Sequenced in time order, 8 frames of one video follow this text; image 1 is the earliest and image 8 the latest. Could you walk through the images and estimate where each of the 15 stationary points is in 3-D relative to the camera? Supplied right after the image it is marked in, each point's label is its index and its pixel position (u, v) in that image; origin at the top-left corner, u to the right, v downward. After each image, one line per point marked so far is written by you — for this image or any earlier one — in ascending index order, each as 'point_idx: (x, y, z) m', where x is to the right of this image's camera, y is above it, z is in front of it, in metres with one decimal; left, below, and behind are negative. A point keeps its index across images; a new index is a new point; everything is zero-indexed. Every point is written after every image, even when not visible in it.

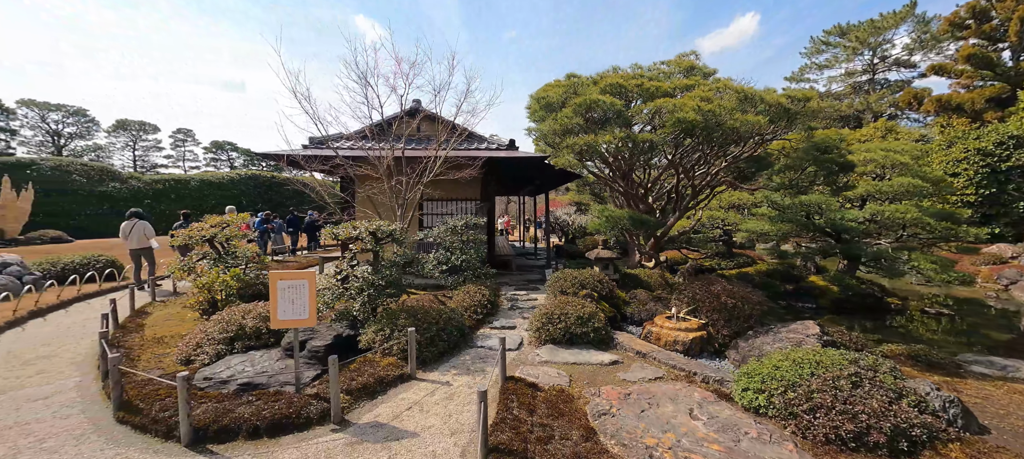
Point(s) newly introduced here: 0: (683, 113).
0: (+2.5, +1.7, +6.0) m
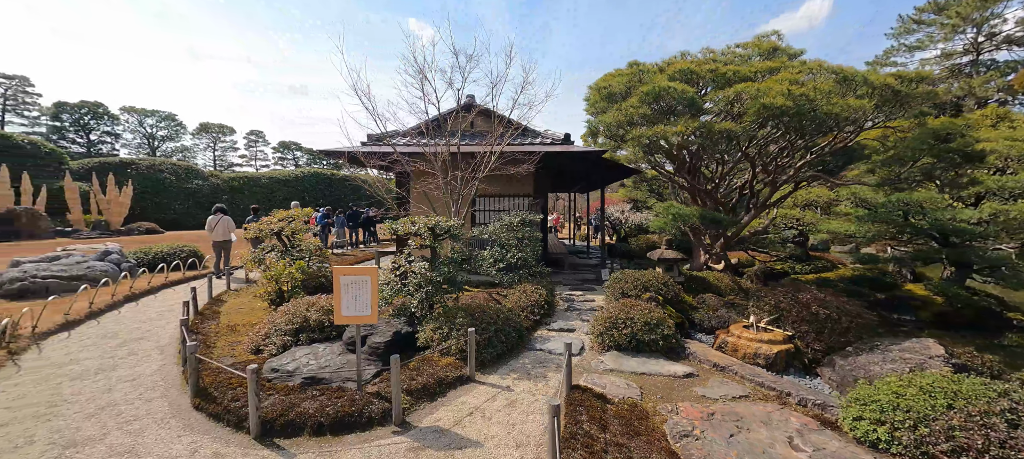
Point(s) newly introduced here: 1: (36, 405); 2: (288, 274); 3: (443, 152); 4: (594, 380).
0: (+3.4, +1.7, +5.4) m
1: (-5.0, -1.8, +4.4) m
2: (-4.4, -0.9, +8.2) m
3: (-1.4, +1.6, +8.7) m
4: (+0.8, -1.5, +4.2) m
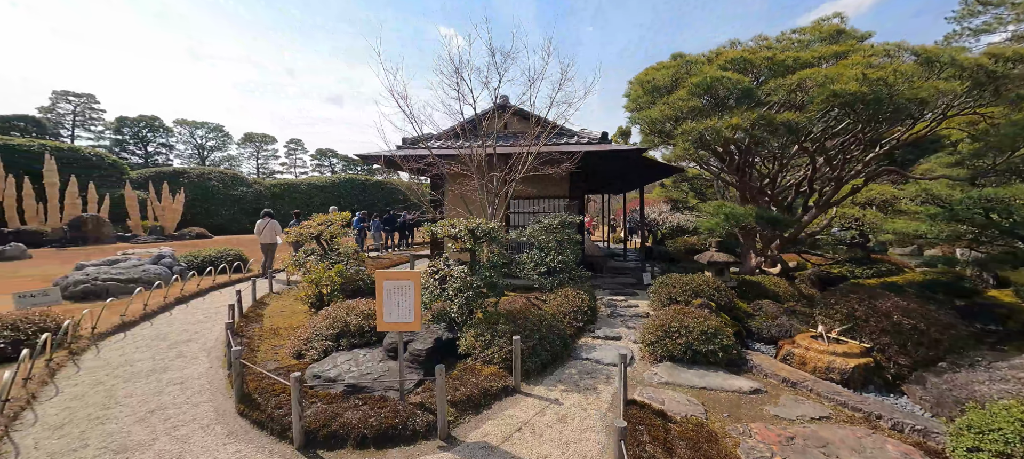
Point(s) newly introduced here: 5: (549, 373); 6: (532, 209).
0: (+3.9, +1.7, +4.9) m
1: (-4.5, -1.9, +4.5) m
2: (-3.7, -1.0, +8.2) m
3: (-0.7, +1.6, +8.6) m
4: (+1.3, -1.6, +3.9) m
5: (+0.4, -1.6, +4.7) m
6: (+0.5, +0.5, +9.8) m
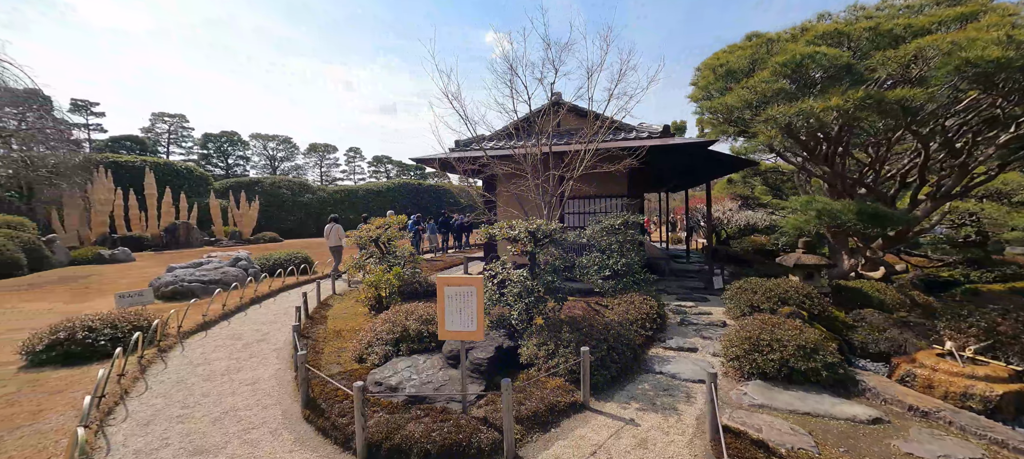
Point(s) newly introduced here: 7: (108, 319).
0: (+4.5, +1.7, +4.1) m
1: (-3.8, -2.0, +4.7) m
2: (-2.5, -1.0, +8.3) m
3: (+0.5, +1.5, +8.3) m
4: (+1.9, -1.6, +3.4) m
5: (+1.1, -1.6, +4.3) m
6: (+1.8, +0.5, +9.4) m
7: (-6.1, -1.3, +6.3) m
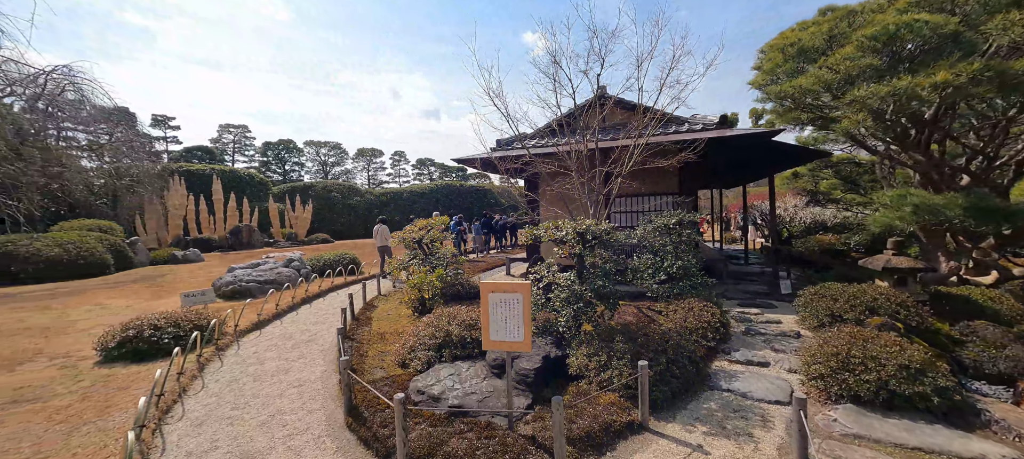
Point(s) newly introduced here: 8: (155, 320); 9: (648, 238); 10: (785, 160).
0: (+4.9, +1.7, +3.3) m
1: (-3.3, -2.0, +4.7) m
2: (-1.7, -1.1, +8.2) m
3: (+1.3, +1.5, +7.9) m
4: (+2.3, -1.5, +2.9) m
5: (+1.6, -1.6, +3.9) m
6: (+2.7, +0.5, +8.9) m
7: (-5.4, -1.4, +6.6) m
8: (-5.5, -1.4, +6.4) m
9: (+2.1, -0.1, +6.3) m
10: (+6.1, +1.5, +9.2) m
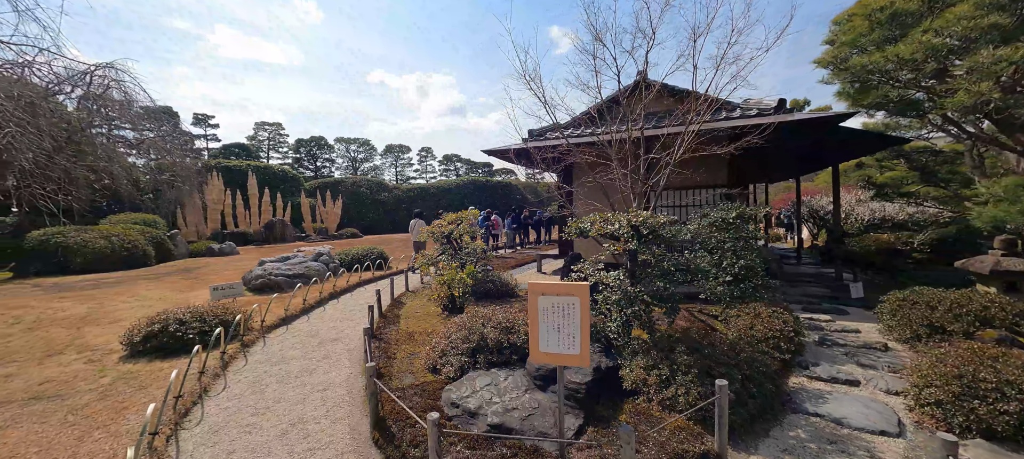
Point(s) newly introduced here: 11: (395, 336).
0: (+5.3, +1.8, +2.4) m
1: (-2.8, -1.9, +4.4) m
2: (-1.0, -0.9, +7.8) m
3: (+2.0, +1.6, +7.3) m
4: (+2.6, -1.5, +2.2) m
5: (+2.0, -1.6, +3.2) m
6: (+3.4, +0.6, +8.2) m
7: (-4.8, -1.3, +6.3) m
8: (-5.0, -1.3, +6.2) m
9: (+2.6, -0.1, +5.6) m
10: (+6.8, +1.6, +8.2) m
11: (-1.8, -1.6, +6.2) m
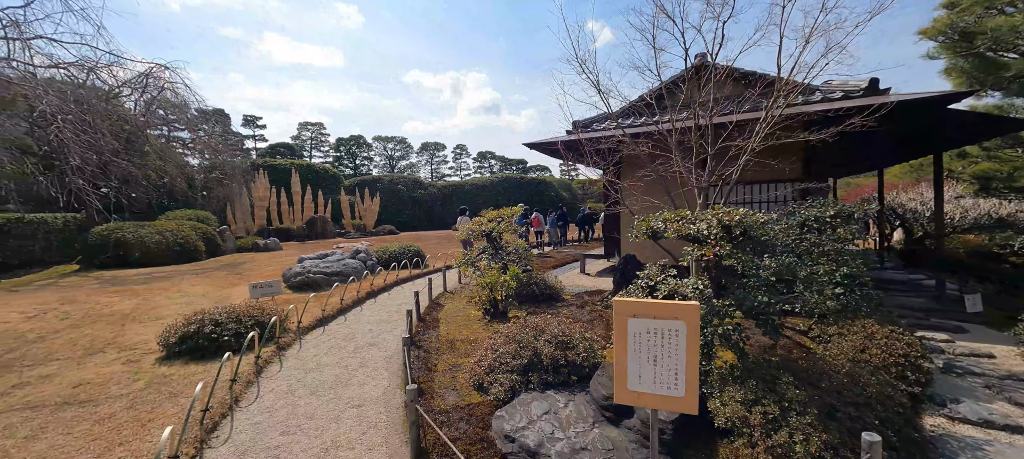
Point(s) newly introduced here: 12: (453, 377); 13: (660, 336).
0: (+5.7, +1.7, +1.4) m
1: (-2.3, -1.9, +4.0) m
2: (-0.2, -0.9, +7.2) m
3: (+2.7, +1.6, +6.5) m
4: (+2.9, -1.5, +1.4) m
5: (+2.4, -1.6, +2.5) m
6: (+4.3, +0.6, +7.2) m
7: (-4.1, -1.2, +6.1) m
8: (-4.3, -1.2, +6.0) m
9: (+3.2, -0.1, +4.8) m
10: (+7.6, +1.6, +7.0) m
11: (-1.1, -1.6, +5.7) m
12: (-0.7, -1.6, +4.5) m
13: (+0.8, -0.5, +2.1) m
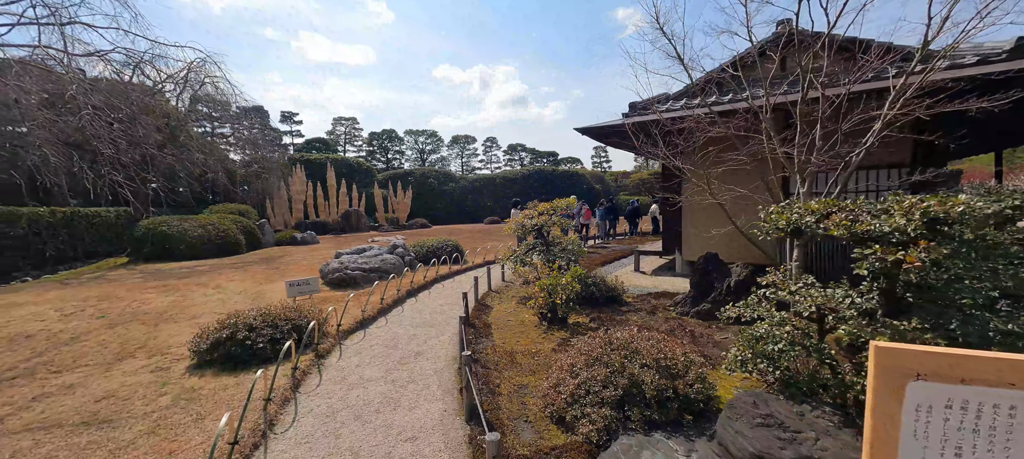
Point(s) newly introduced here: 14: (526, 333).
0: (+6.2, +1.7, +0.1) m
1: (-1.6, -1.9, +3.3) m
2: (+0.8, -0.8, +6.3) m
3: (+3.6, +1.7, +5.3) m
4: (+3.5, -1.5, +0.3) m
5: (+3.0, -1.6, +1.4) m
6: (+5.2, +0.6, +6.0) m
7: (-3.3, -1.2, +5.5) m
8: (-3.4, -1.2, +5.4) m
9: (+4.0, 0.0, +3.7) m
10: (+8.5, +1.6, +5.6) m
11: (-0.2, -1.5, +4.9) m
12: (+0.1, -1.6, +3.7) m
13: (+1.3, -0.5, +1.2) m
14: (+0.2, -1.5, +5.9) m
